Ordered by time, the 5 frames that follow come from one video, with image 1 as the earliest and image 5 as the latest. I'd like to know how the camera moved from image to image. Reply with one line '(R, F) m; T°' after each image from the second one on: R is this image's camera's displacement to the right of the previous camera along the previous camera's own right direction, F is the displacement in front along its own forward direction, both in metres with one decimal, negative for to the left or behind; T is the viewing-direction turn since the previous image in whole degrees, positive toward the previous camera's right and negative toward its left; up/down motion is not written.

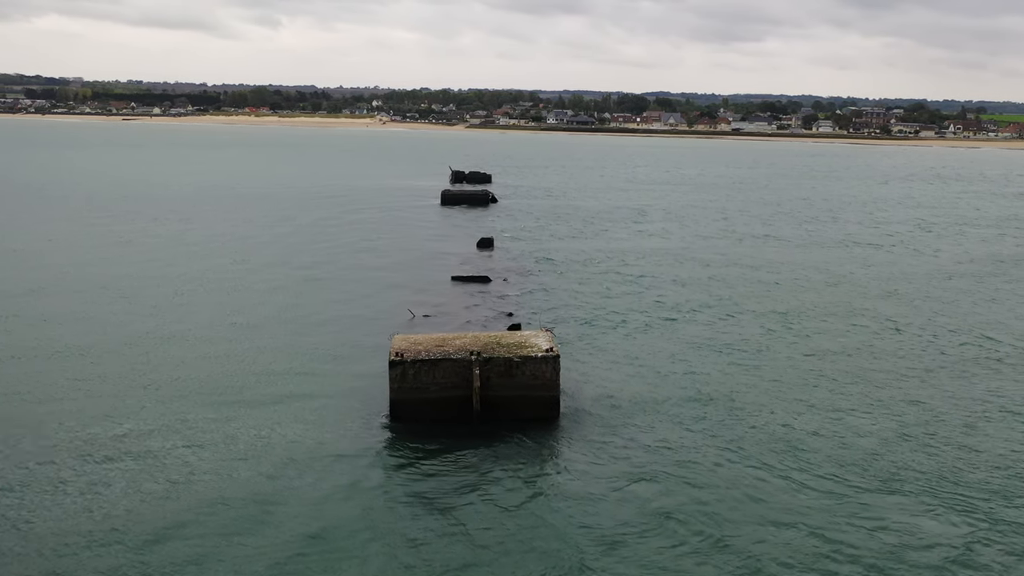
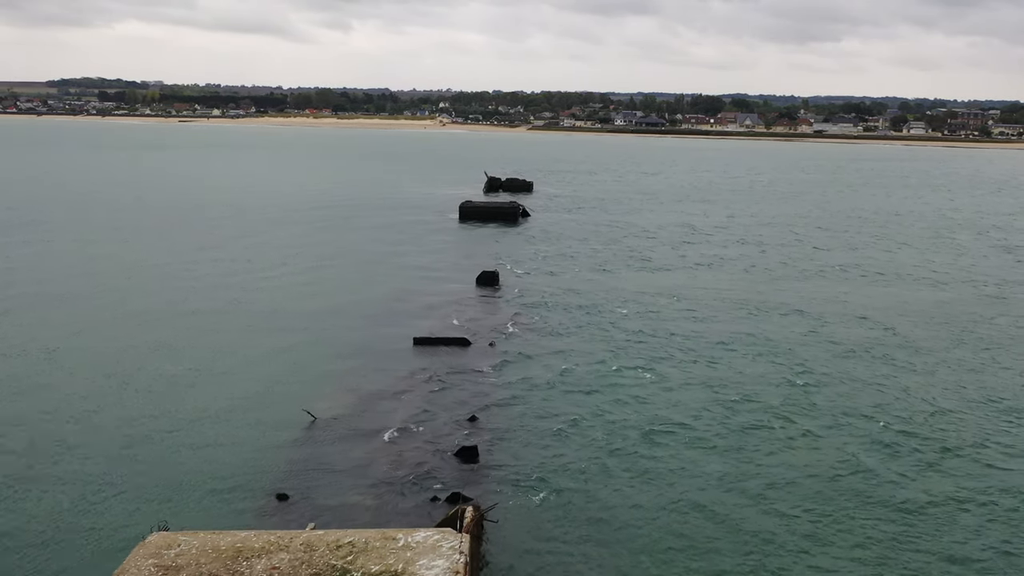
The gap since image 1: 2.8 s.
(+2.0, +11.6) m; -4°
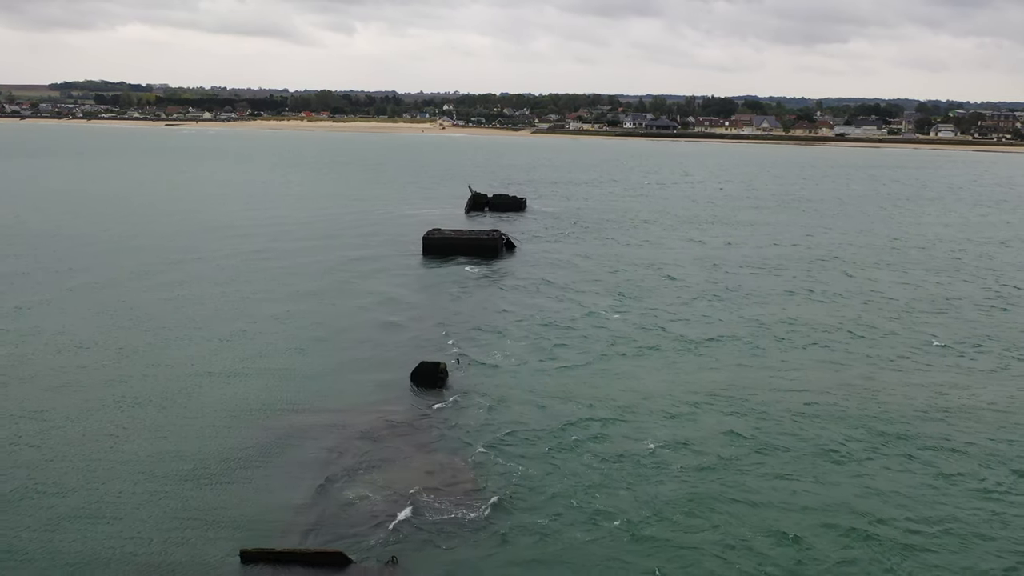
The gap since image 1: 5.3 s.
(+1.1, +12.0) m; 0°
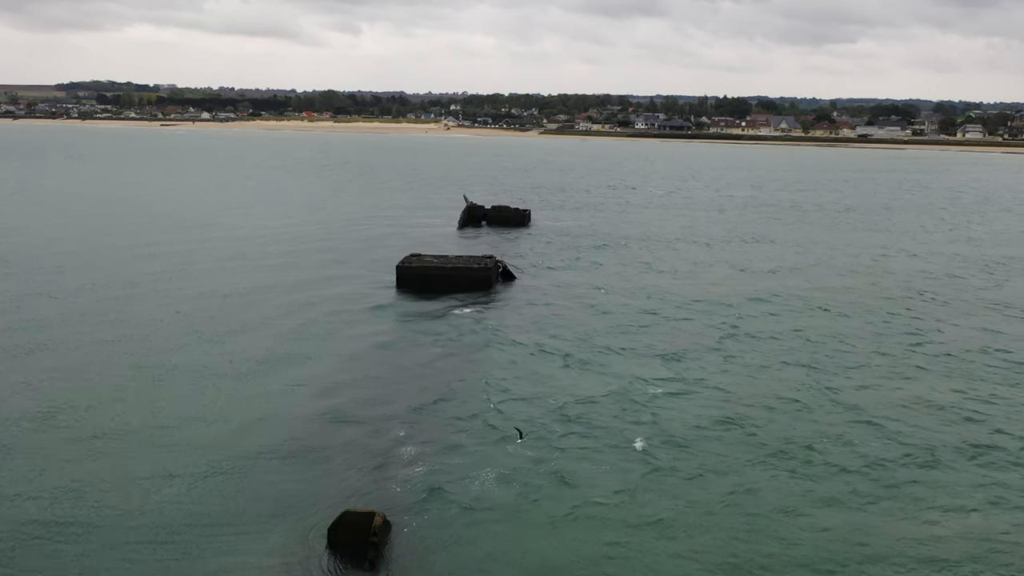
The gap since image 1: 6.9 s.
(+0.3, +8.3) m; 0°
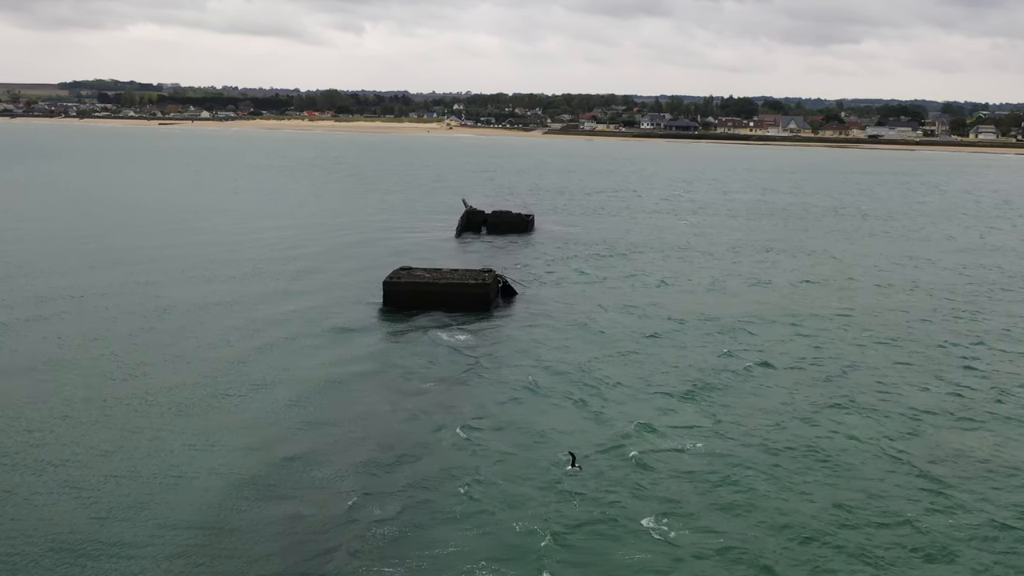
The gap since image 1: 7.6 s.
(+0.1, +3.4) m; 0°
